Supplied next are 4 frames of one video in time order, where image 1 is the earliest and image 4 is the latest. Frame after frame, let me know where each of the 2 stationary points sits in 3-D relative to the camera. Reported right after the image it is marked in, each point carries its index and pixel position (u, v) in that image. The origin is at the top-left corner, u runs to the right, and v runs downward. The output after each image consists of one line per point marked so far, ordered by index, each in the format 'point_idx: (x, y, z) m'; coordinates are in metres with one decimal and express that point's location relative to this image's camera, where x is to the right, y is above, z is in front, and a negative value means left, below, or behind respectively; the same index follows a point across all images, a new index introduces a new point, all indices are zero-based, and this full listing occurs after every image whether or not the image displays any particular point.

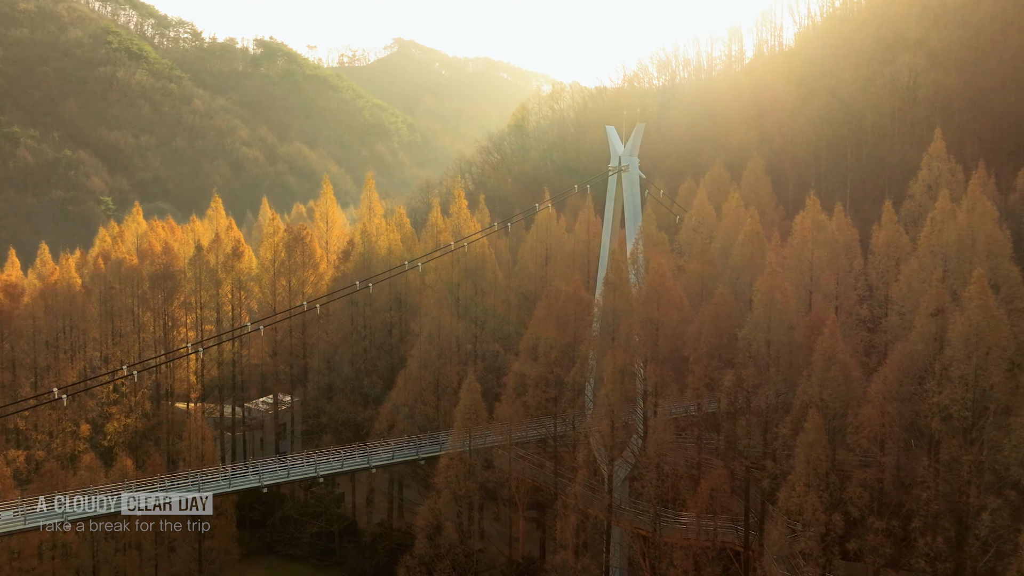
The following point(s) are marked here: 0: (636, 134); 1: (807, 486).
0: (+2.5, +3.1, +19.1) m
1: (+3.6, -2.4, +11.4) m
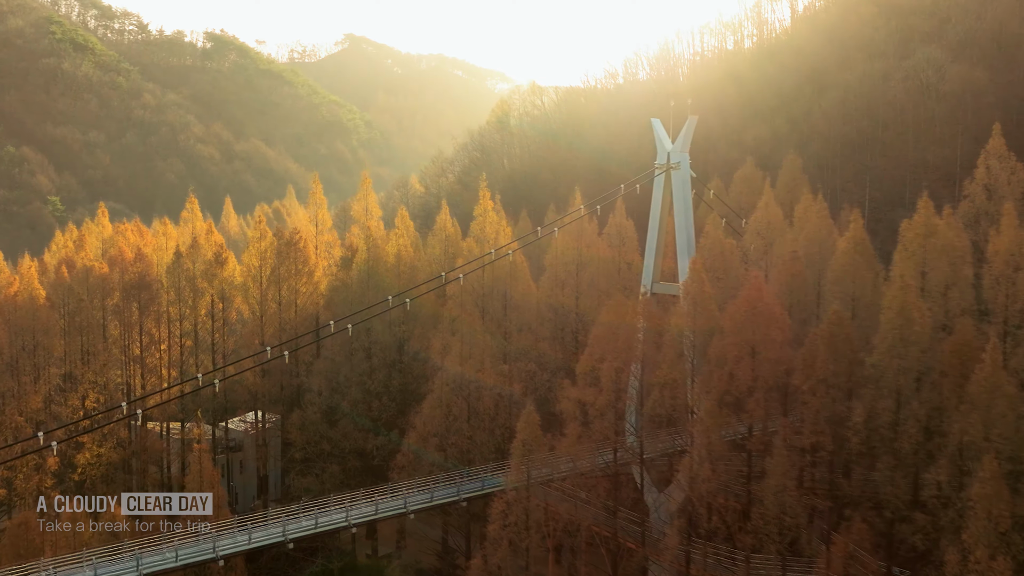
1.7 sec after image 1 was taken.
0: (+3.2, +2.9, +17.1) m
1: (+4.7, -2.6, +9.4) m
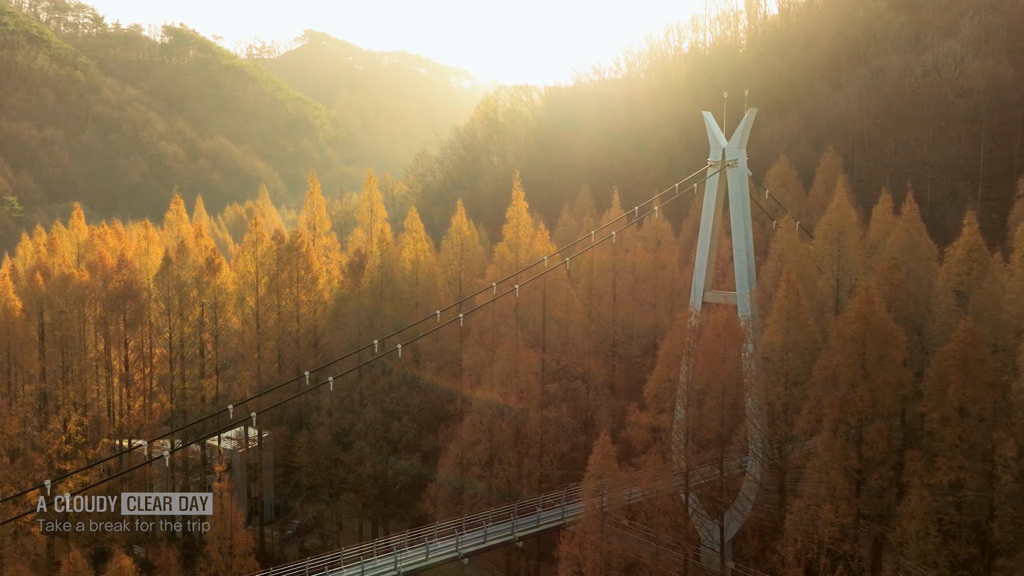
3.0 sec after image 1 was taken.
0: (+3.9, +2.7, +15.6) m
1: (+5.8, -2.8, +8.0) m
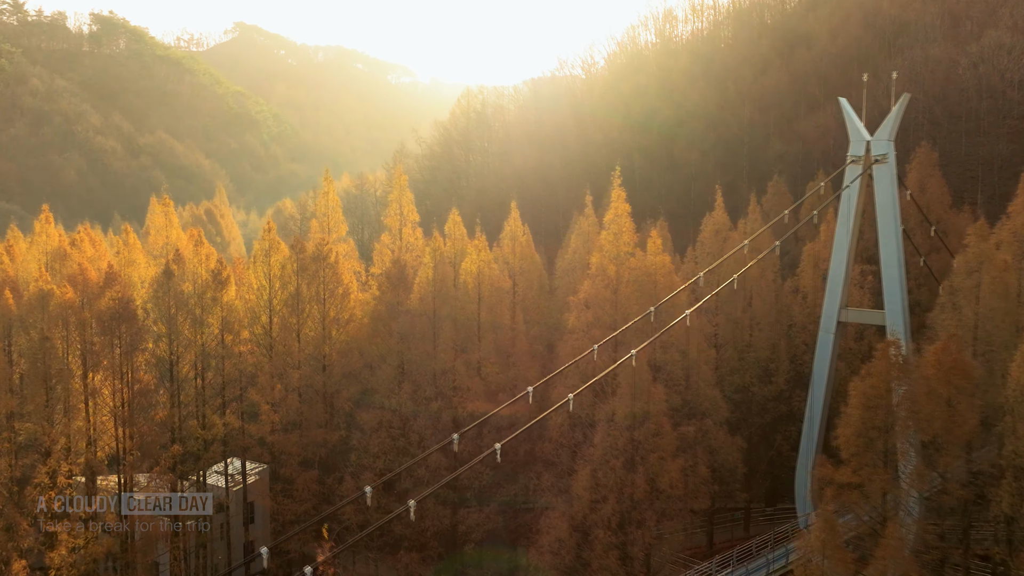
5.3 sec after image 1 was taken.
0: (+5.5, +2.5, +13.2) m
1: (+8.1, -3.0, +5.8) m
